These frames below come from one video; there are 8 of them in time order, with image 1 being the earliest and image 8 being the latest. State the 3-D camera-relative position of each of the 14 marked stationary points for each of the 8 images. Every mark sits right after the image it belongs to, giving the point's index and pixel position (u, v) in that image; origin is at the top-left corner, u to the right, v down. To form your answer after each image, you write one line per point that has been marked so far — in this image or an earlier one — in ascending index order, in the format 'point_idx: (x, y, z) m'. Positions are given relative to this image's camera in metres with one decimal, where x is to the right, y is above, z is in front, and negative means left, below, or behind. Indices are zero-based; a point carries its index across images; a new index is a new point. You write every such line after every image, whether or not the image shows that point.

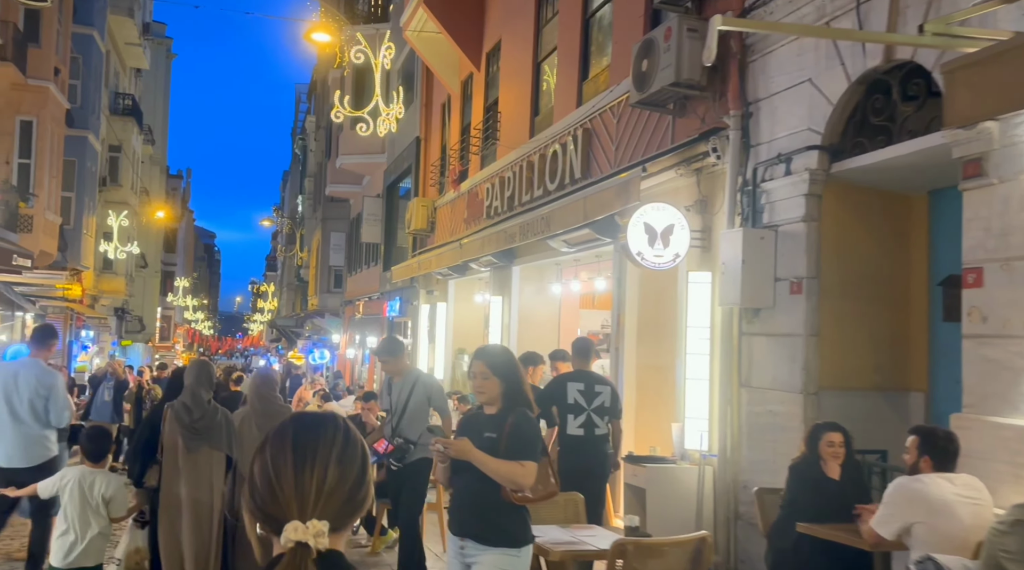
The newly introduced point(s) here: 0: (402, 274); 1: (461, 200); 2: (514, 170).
0: (-2.4, +0.2, +19.4) m
1: (-1.1, +1.5, +17.4) m
2: (0.0, +1.7, +14.0) m
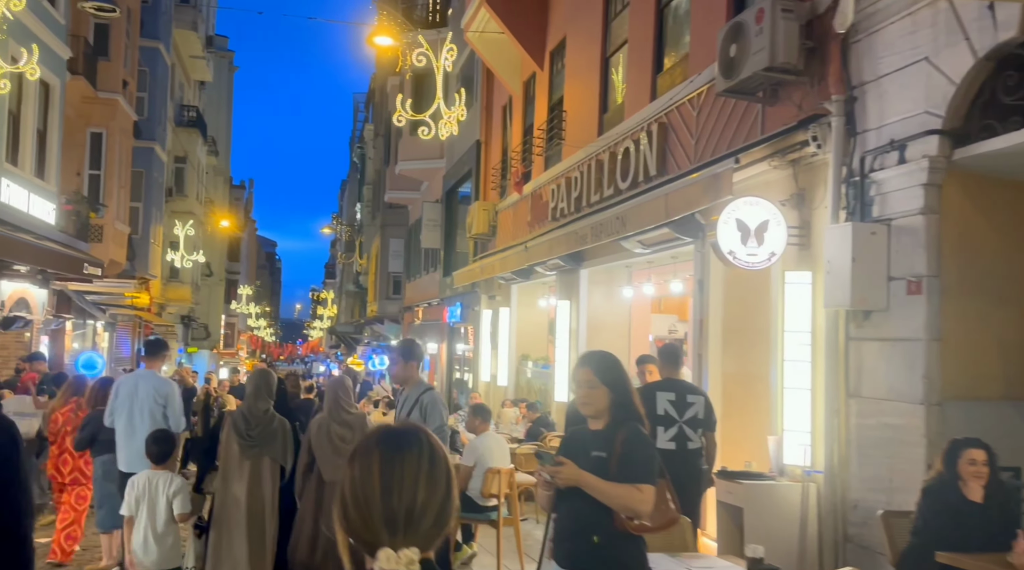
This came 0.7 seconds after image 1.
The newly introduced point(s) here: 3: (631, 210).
0: (-1.0, +0.1, +19.0) m
1: (+0.2, +1.5, +16.9) m
2: (+1.0, +1.7, +13.5) m
3: (+1.2, +0.8, +9.7) m
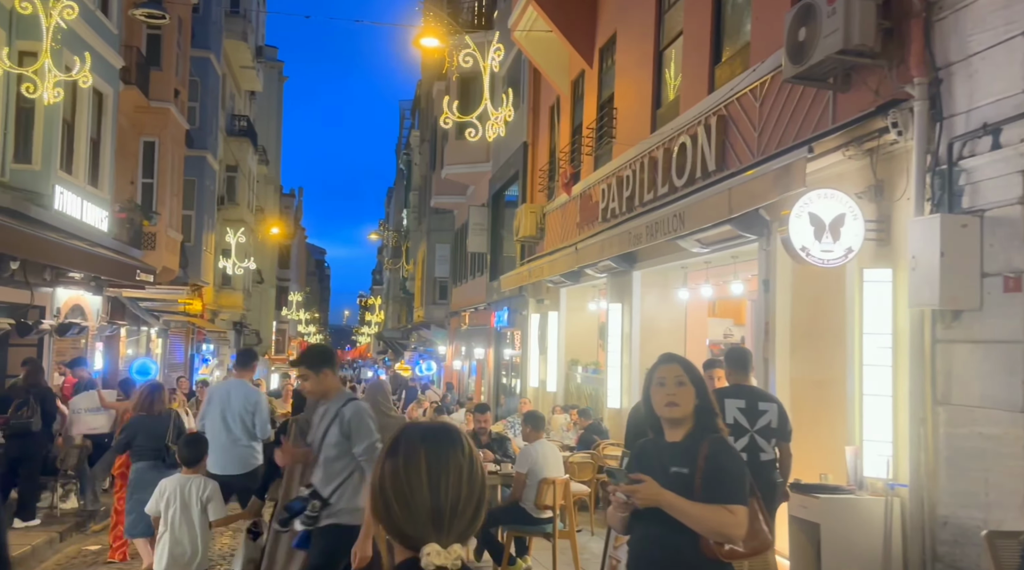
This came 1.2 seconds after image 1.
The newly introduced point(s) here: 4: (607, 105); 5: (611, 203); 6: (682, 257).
0: (0.0, 0.0, +18.6) m
1: (+1.0, +1.4, +16.5) m
2: (+1.7, +1.6, +13.0) m
3: (+1.8, +0.8, +9.2) m
4: (+1.5, +2.9, +15.2) m
5: (+1.5, +1.2, +13.9) m
6: (+2.1, +0.3, +11.0) m
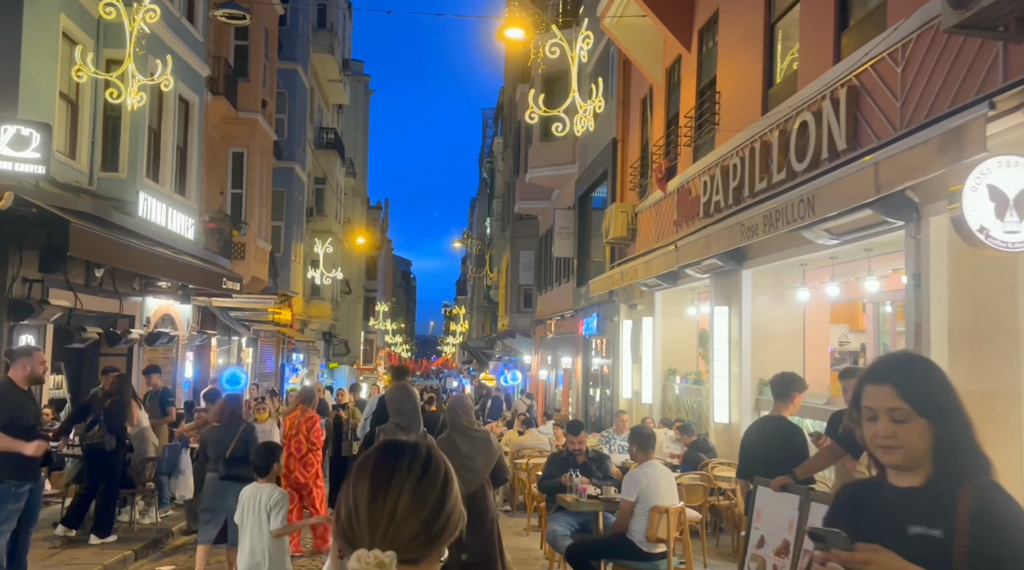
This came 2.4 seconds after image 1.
0: (+1.6, -0.1, +17.4) m
1: (+2.5, +1.4, +15.3) m
2: (+2.9, +1.6, +11.8) m
3: (+2.6, +0.8, +7.9) m
4: (+2.9, +2.9, +13.9) m
5: (+2.7, +1.2, +12.6) m
6: (+3.1, +0.4, +9.7) m
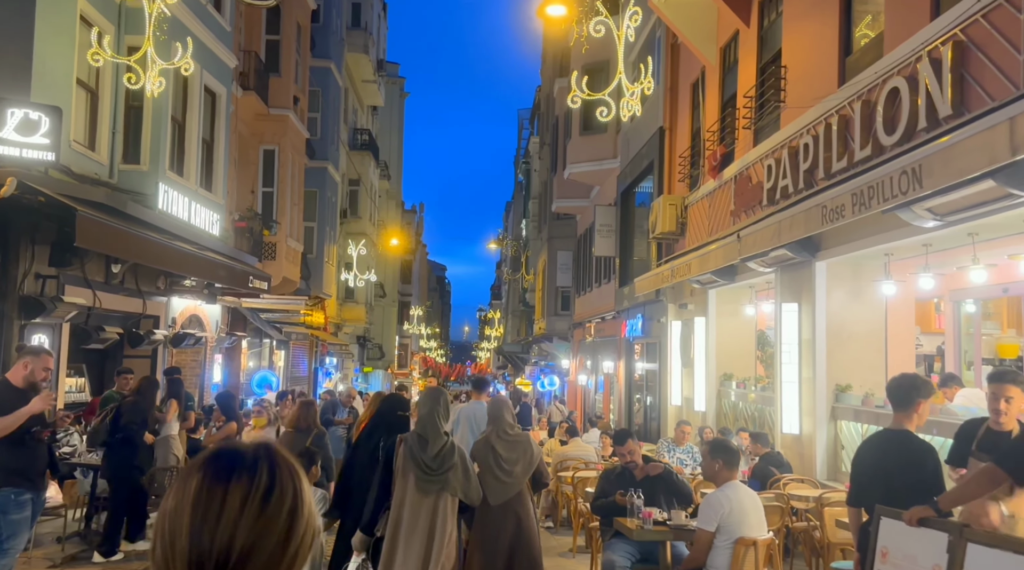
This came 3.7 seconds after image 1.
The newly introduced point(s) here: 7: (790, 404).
0: (+2.3, 0.0, +16.2) m
1: (+3.2, +1.4, +14.0) m
2: (+3.4, +1.7, +10.5) m
3: (+3.0, +0.9, +6.6) m
4: (+3.5, +2.9, +12.6) m
5: (+3.2, +1.3, +11.3) m
6: (+3.5, +0.4, +8.4) m
7: (+3.2, -1.4, +11.0) m
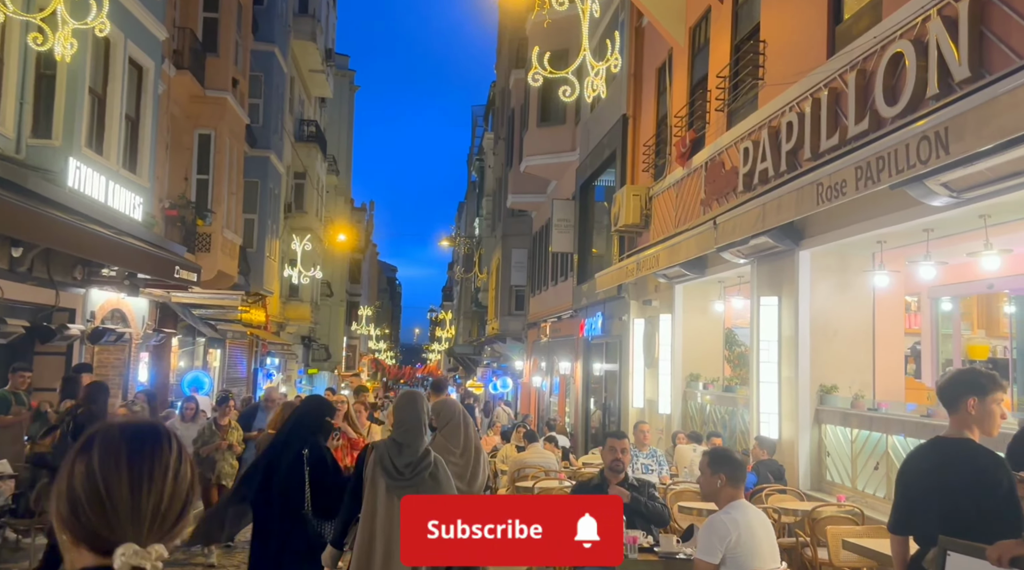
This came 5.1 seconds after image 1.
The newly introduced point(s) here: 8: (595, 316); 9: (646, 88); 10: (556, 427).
0: (+1.6, +0.1, +15.2) m
1: (+2.5, +1.5, +13.1) m
2: (+2.9, +1.8, +9.6) m
3: (+2.7, +1.0, +5.7) m
4: (+2.9, +3.0, +11.7) m
5: (+2.8, +1.3, +10.4) m
6: (+3.1, +0.5, +7.5) m
7: (+2.7, -1.3, +10.1) m
8: (+1.7, -0.6, +19.4) m
9: (+2.3, +3.4, +16.4) m
10: (+0.8, -2.5, +16.6) m
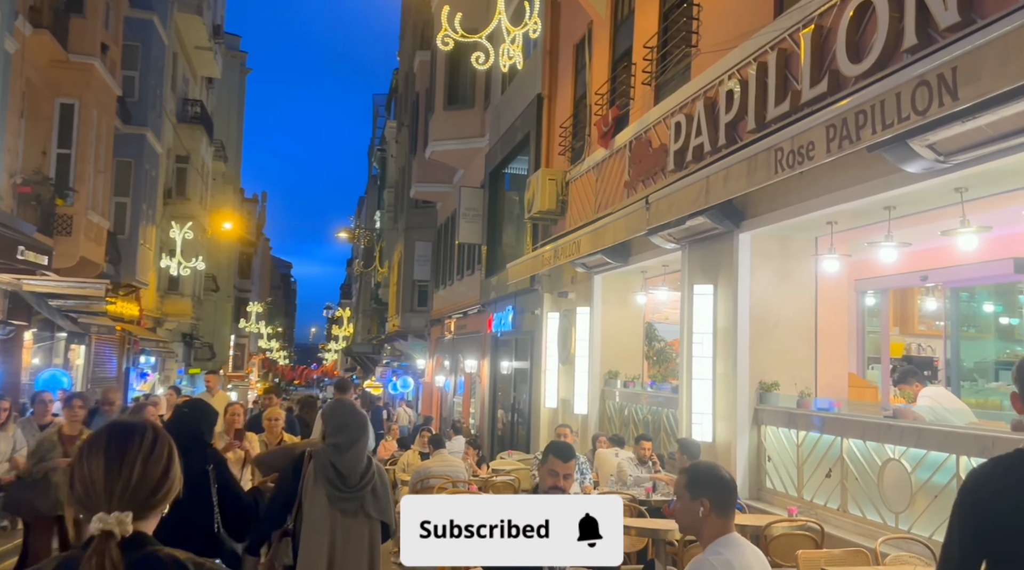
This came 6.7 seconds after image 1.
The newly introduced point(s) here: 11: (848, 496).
0: (+0.2, +0.2, +14.1) m
1: (+1.3, +1.6, +12.1) m
2: (+2.1, +1.9, +8.6) m
3: (+2.3, +1.1, +4.8) m
4: (+1.9, +3.1, +10.8) m
5: (+1.8, +1.5, +9.4) m
6: (+2.5, +0.7, +6.6) m
7: (+1.8, -1.2, +9.1) m
8: (-0.2, -0.5, +18.3) m
9: (+0.8, +3.5, +15.3) m
10: (-0.8, -2.4, +15.4) m
11: (+2.6, -1.6, +7.3) m
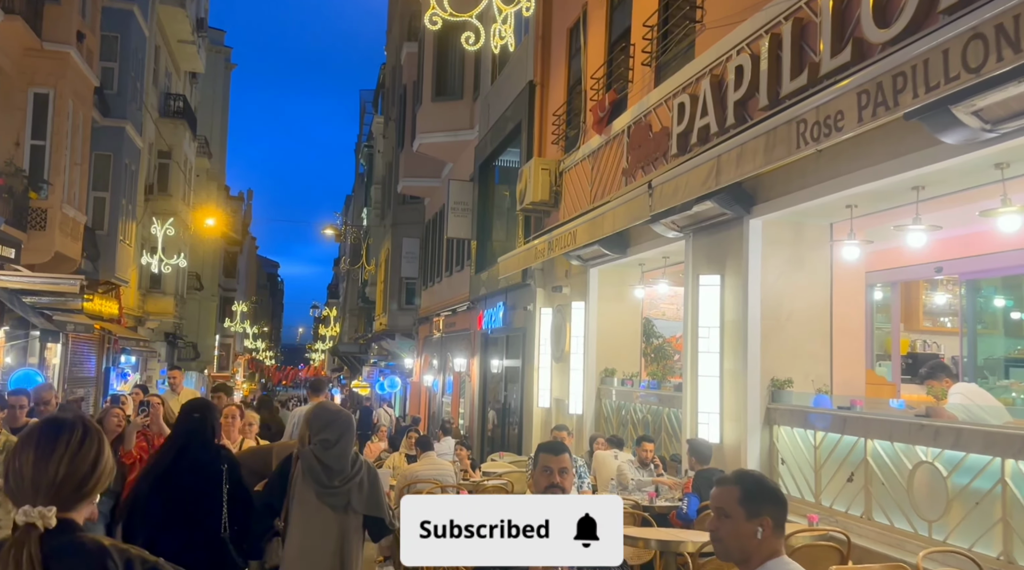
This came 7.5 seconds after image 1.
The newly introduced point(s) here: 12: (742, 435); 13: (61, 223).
0: (0.0, +0.3, +13.5) m
1: (+1.2, +1.7, +11.5) m
2: (+2.0, +2.0, +8.0) m
3: (+2.3, +1.2, +4.2) m
4: (+1.8, +3.2, +10.2) m
5: (+1.8, +1.6, +8.8) m
6: (+2.5, +0.8, +6.0) m
7: (+1.8, -1.1, +8.5) m
8: (-0.3, -0.4, +17.6) m
9: (+0.7, +3.6, +14.7) m
10: (-1.0, -2.3, +14.8) m
11: (+2.5, -1.5, +6.7) m
12: (+2.0, -1.3, +8.0) m
13: (-7.8, +1.1, +16.4) m
